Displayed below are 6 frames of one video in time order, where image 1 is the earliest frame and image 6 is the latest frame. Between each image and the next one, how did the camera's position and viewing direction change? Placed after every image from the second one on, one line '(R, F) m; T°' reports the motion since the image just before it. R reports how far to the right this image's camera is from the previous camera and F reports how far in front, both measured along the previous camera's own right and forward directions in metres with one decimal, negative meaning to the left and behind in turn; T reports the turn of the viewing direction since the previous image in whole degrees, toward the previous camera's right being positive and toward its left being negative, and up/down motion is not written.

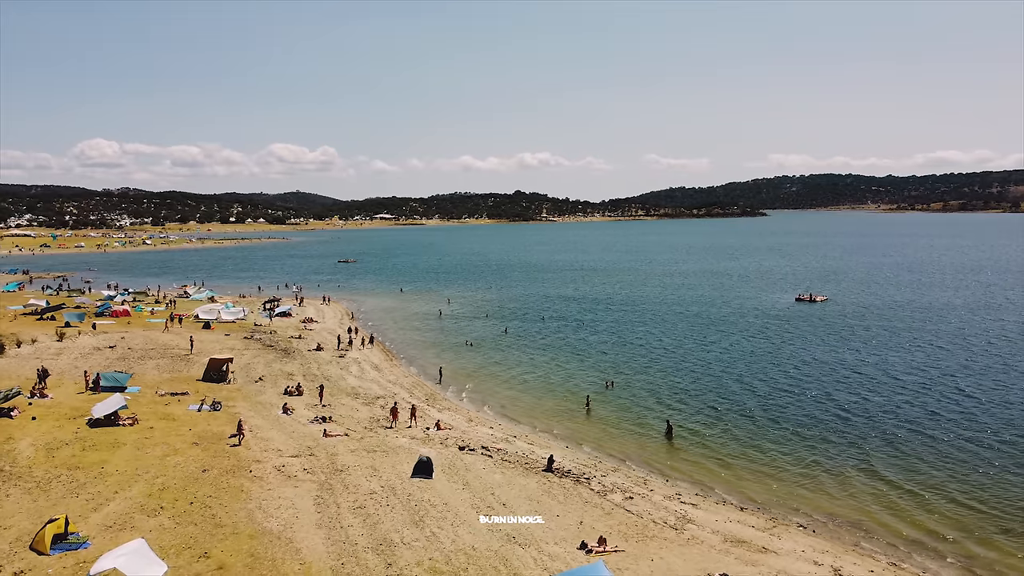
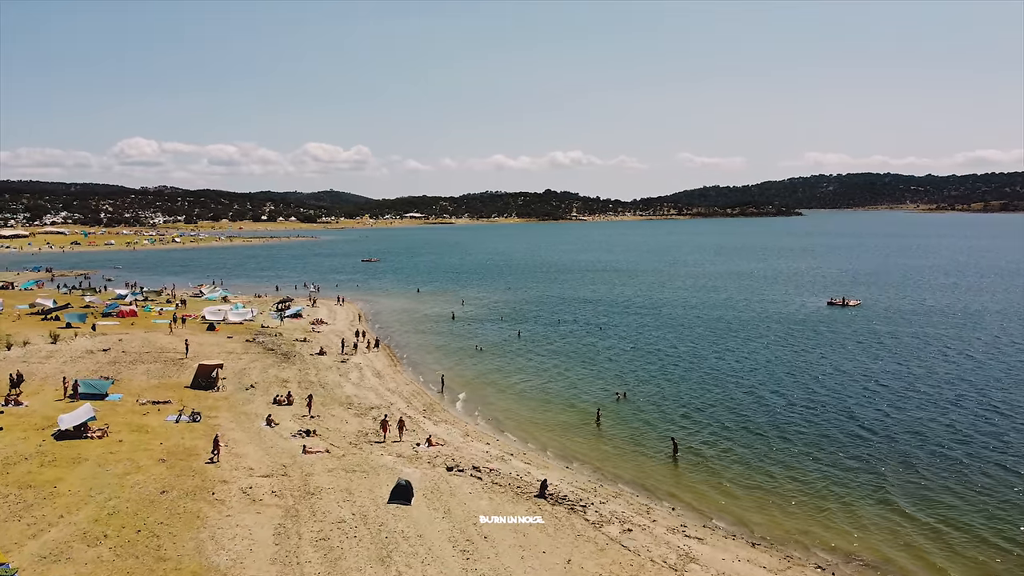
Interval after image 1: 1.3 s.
(+1.5, +2.4) m; -2°
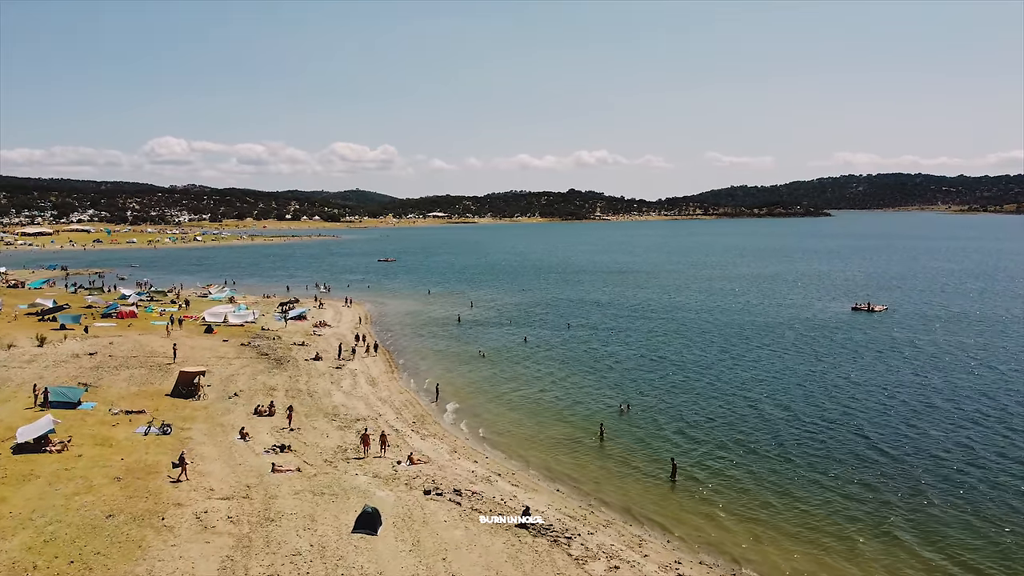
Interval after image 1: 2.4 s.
(+1.5, +2.2) m; -2°
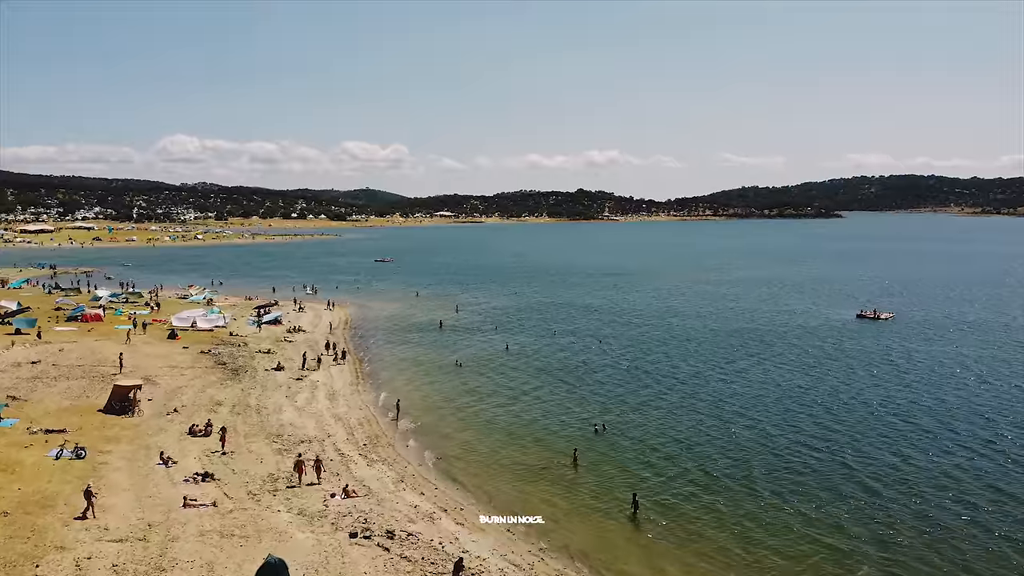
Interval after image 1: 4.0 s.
(+2.3, +3.0) m; -1°
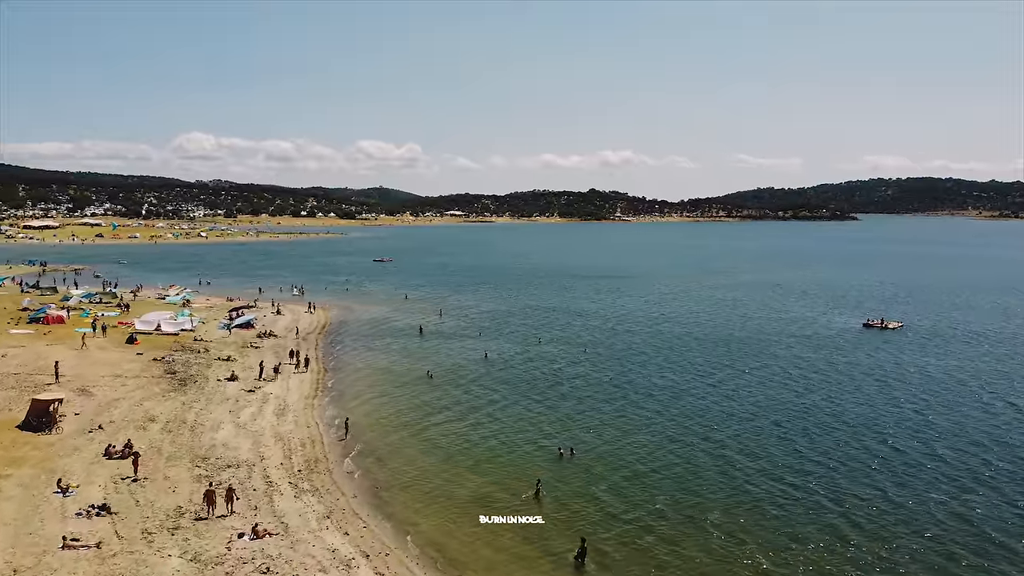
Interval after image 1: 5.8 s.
(+2.7, +3.0) m; -1°
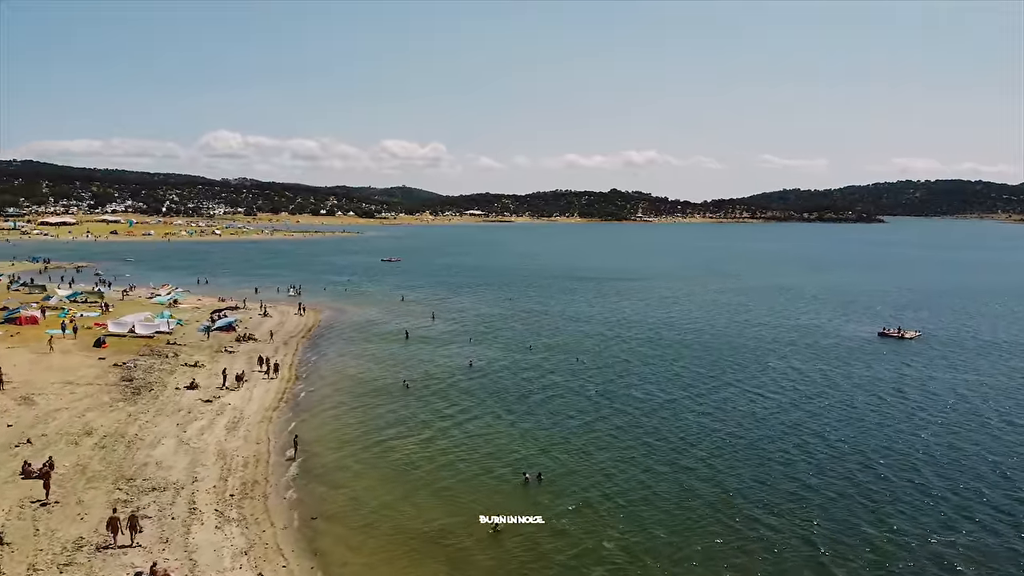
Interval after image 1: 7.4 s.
(+2.8, +2.6) m; -2°
